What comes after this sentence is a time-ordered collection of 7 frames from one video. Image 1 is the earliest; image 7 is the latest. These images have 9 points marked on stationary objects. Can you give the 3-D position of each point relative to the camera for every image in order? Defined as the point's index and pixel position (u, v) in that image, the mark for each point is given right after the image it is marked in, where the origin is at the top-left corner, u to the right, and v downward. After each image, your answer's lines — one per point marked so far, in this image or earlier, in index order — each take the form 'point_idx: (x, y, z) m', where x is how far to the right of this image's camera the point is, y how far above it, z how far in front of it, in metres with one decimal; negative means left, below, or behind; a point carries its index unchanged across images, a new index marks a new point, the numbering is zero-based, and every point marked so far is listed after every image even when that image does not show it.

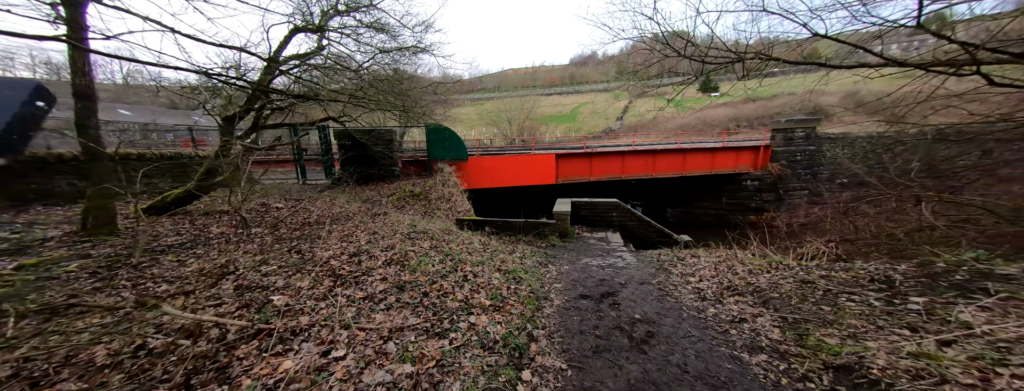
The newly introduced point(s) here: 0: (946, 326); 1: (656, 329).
0: (+3.1, -0.9, +2.2) m
1: (+1.4, -1.3, +2.9) m
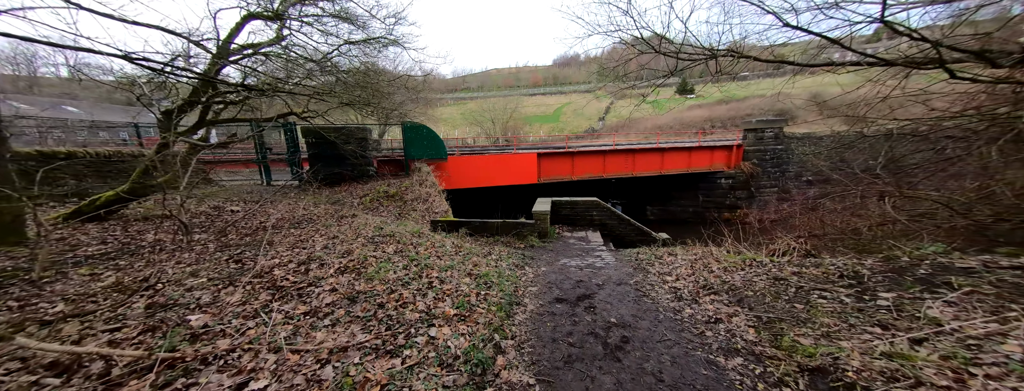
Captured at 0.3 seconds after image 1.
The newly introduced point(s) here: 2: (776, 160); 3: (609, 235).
0: (+2.8, -0.9, +2.1) m
1: (+1.1, -1.3, +2.8) m
2: (+14.9, +2.0, +17.3) m
3: (+2.6, -1.1, +8.3) m
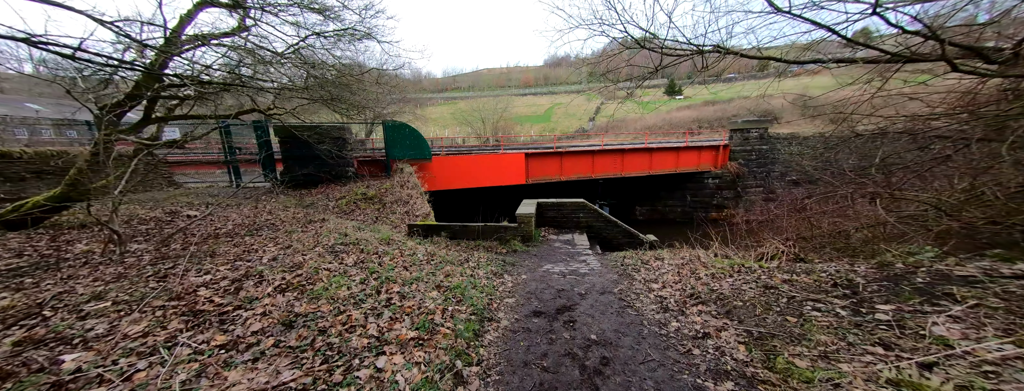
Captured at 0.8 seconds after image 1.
0: (+2.6, -0.9, +1.9) m
1: (+0.8, -1.3, +2.5) m
2: (+14.2, +2.0, +17.5) m
3: (+2.2, -1.1, +8.1) m
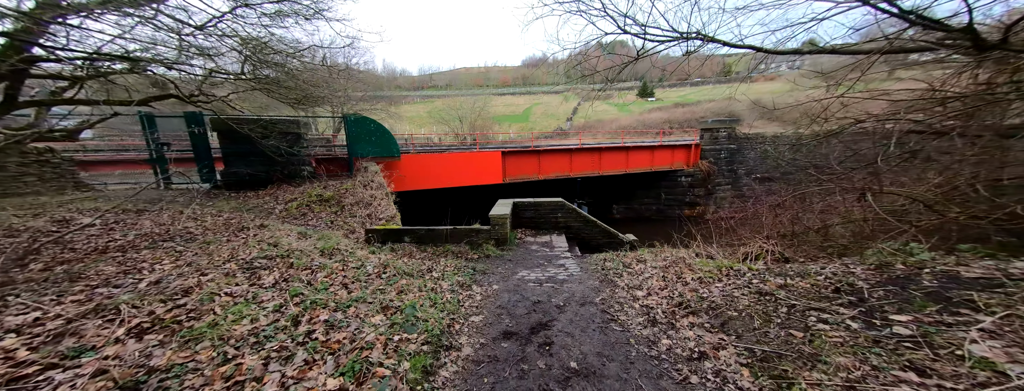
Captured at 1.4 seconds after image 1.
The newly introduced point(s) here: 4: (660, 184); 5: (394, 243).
0: (+2.4, -0.9, +1.6) m
1: (+0.6, -1.3, +2.1) m
2: (+12.8, +2.2, +18.0) m
3: (+1.6, -1.1, +7.7) m
4: (+8.8, +0.7, +18.2) m
5: (-2.2, -0.9, +5.6) m
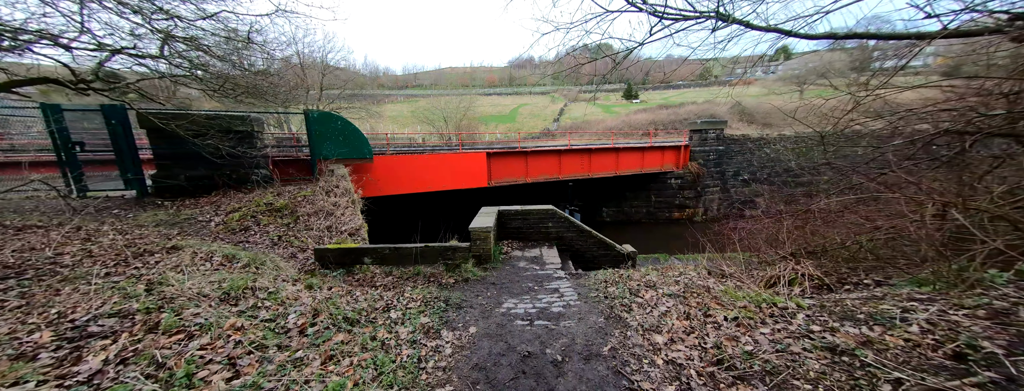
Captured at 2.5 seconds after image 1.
0: (+2.3, -1.0, +0.8) m
1: (+0.5, -1.4, +1.2) m
2: (+12.0, +2.0, +17.6) m
3: (+1.2, -1.3, +6.9) m
4: (+8.0, +0.5, +17.7) m
5: (-2.4, -1.0, +4.6) m
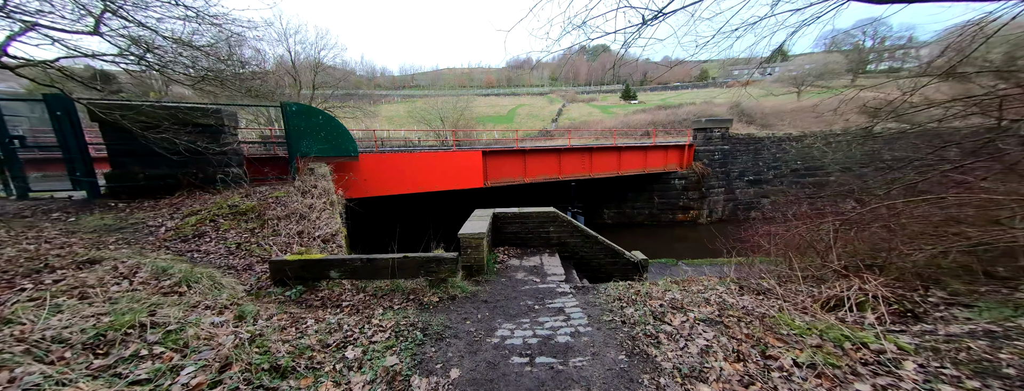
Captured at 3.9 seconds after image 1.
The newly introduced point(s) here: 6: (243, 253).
0: (+2.3, -1.0, +0.1) m
1: (+0.4, -1.4, +0.4) m
2: (+11.8, +2.0, +17.0) m
3: (+1.1, -1.3, +6.1) m
4: (+7.8, +0.5, +17.0) m
5: (-2.5, -1.1, +3.8) m
6: (-4.1, -0.8, +4.7) m
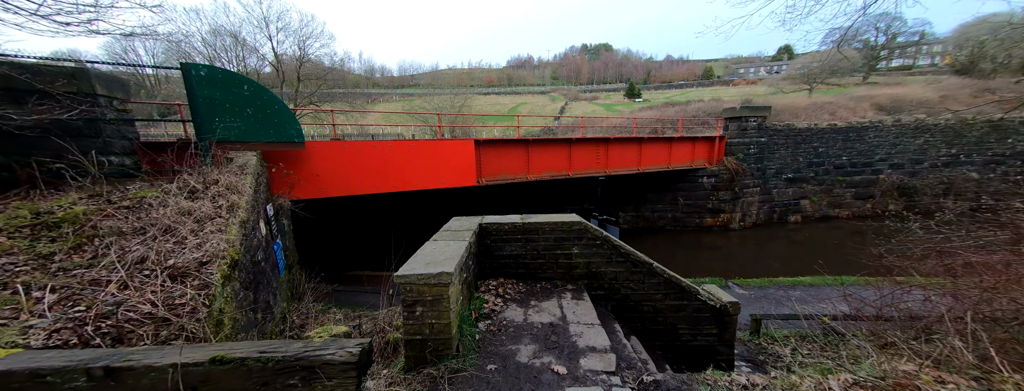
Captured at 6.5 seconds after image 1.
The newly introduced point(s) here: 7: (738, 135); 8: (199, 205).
0: (+2.2, -1.0, -2.4) m
1: (+0.4, -1.4, -2.0) m
2: (+11.8, +1.9, +14.5) m
3: (+1.1, -1.3, +3.7) m
4: (+7.8, +0.4, +14.5) m
5: (-2.5, -1.1, +1.4) m
6: (-4.1, -0.8, +2.2) m
7: (+10.6, +2.9, +14.4) m
8: (-4.3, -0.1, +4.2) m
